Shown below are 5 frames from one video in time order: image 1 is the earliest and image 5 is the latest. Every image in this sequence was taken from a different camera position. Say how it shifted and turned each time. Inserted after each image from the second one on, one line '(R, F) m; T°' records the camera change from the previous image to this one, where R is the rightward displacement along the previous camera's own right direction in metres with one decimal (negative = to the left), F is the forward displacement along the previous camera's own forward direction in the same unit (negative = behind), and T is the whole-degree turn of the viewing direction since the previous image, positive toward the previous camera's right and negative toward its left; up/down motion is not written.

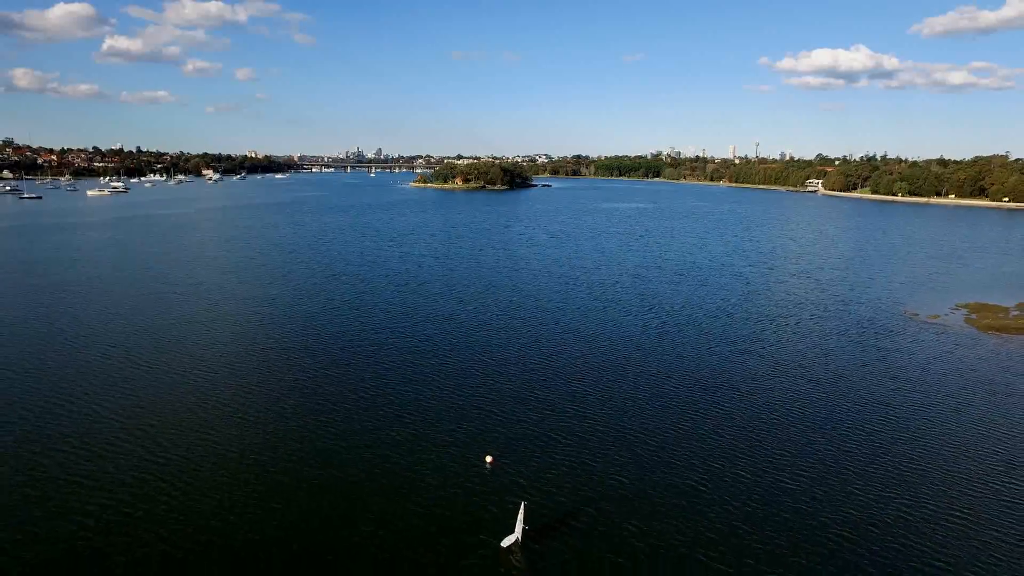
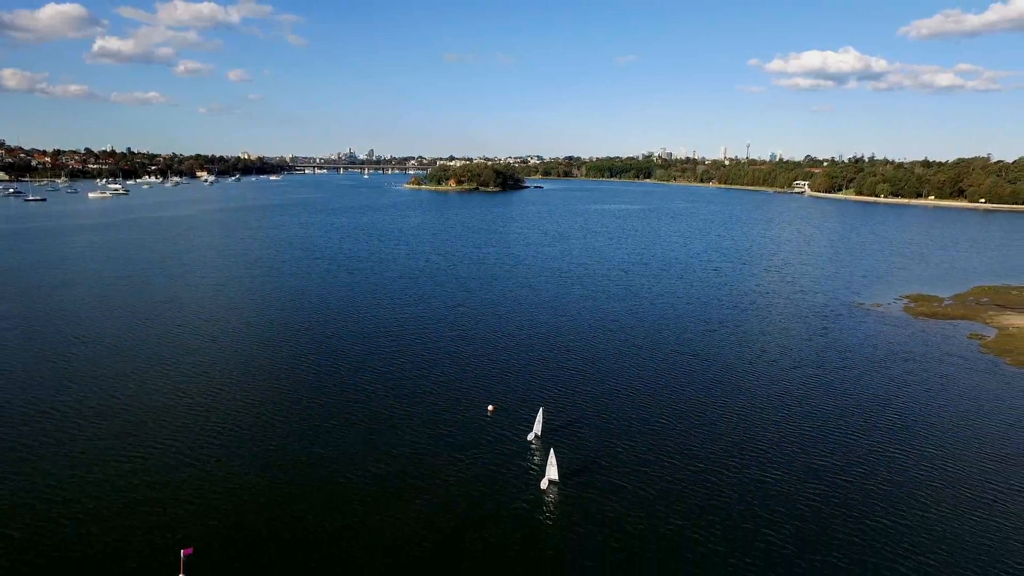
(0.0, -0.7) m; +1°
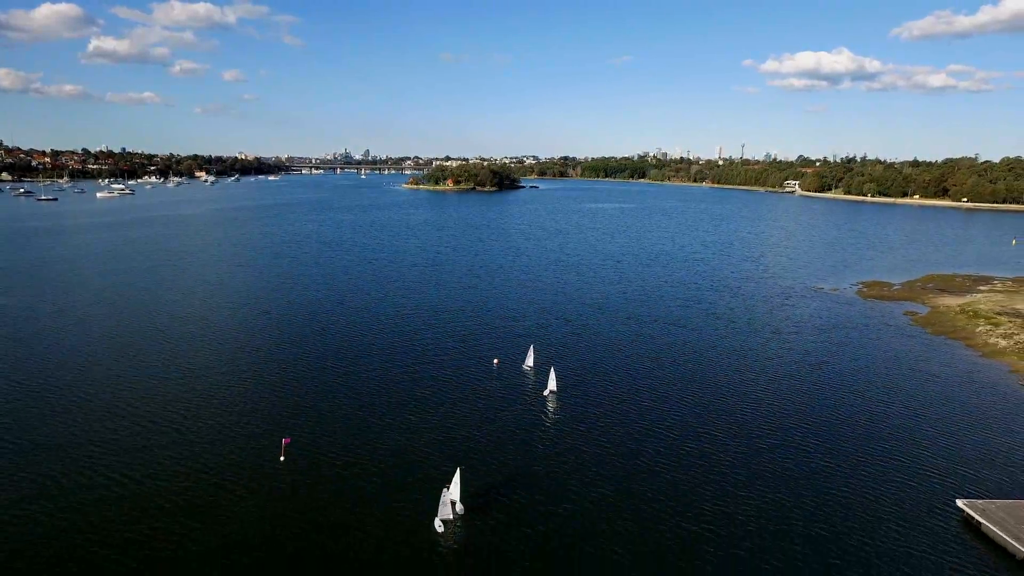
(0.0, -0.8) m; 0°
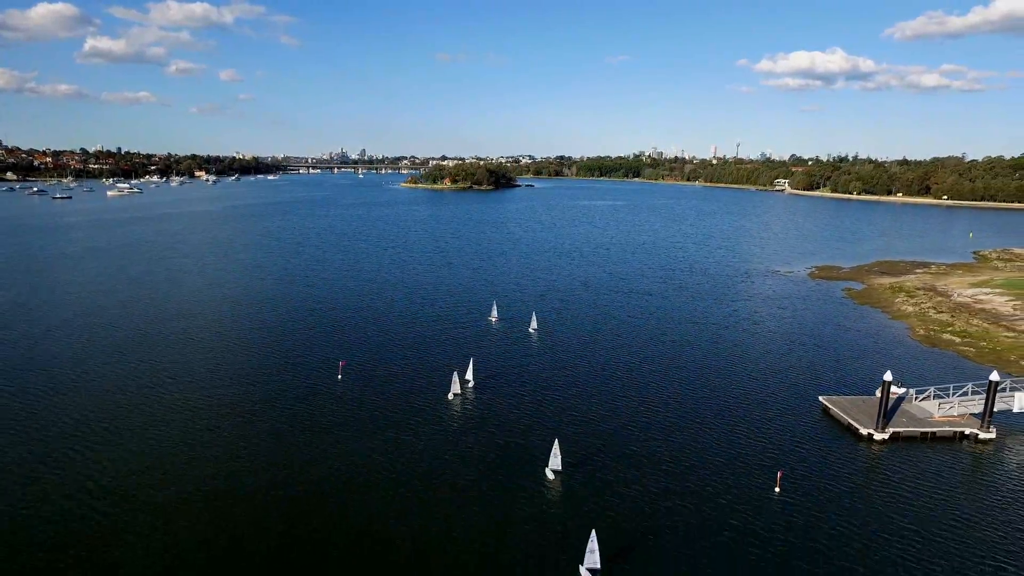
(0.0, -1.0) m; 0°
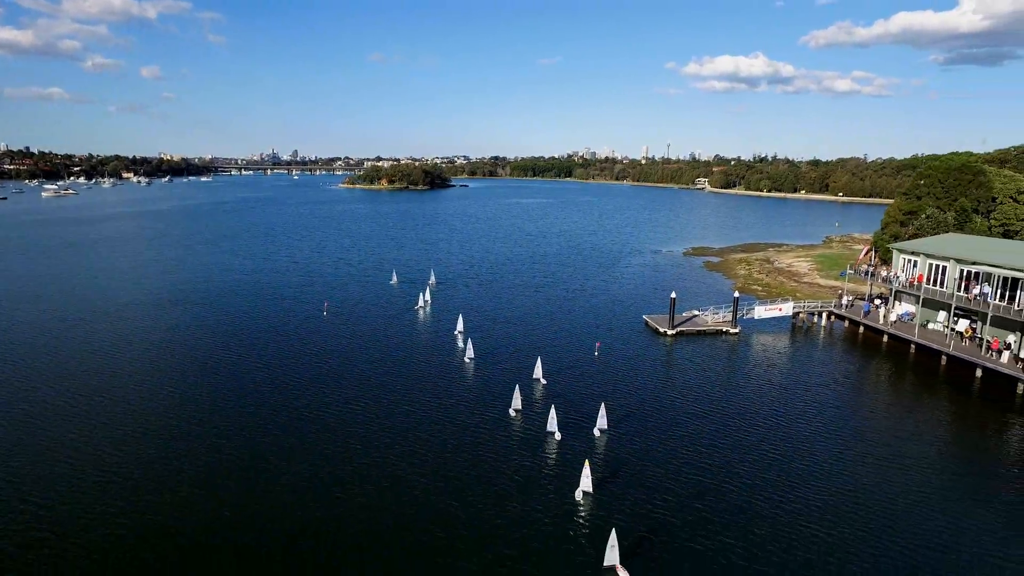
(+0.1, -1.6) m; +5°
